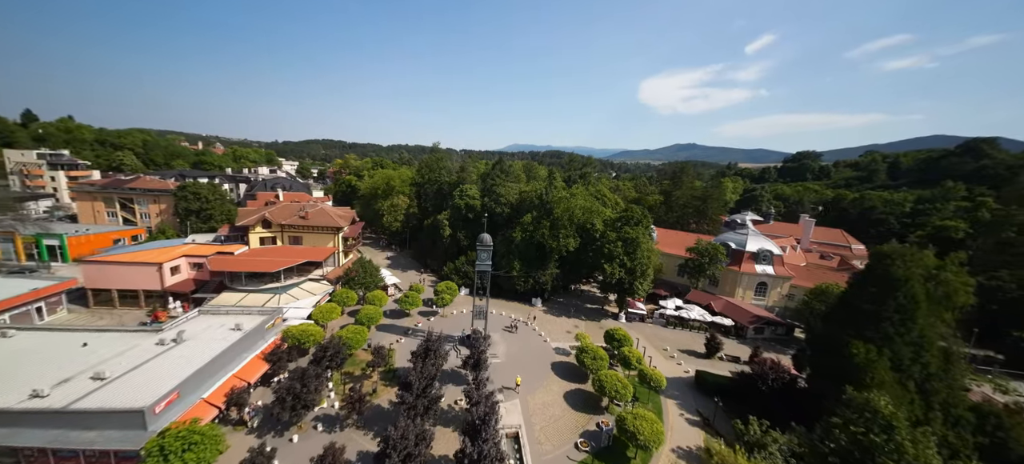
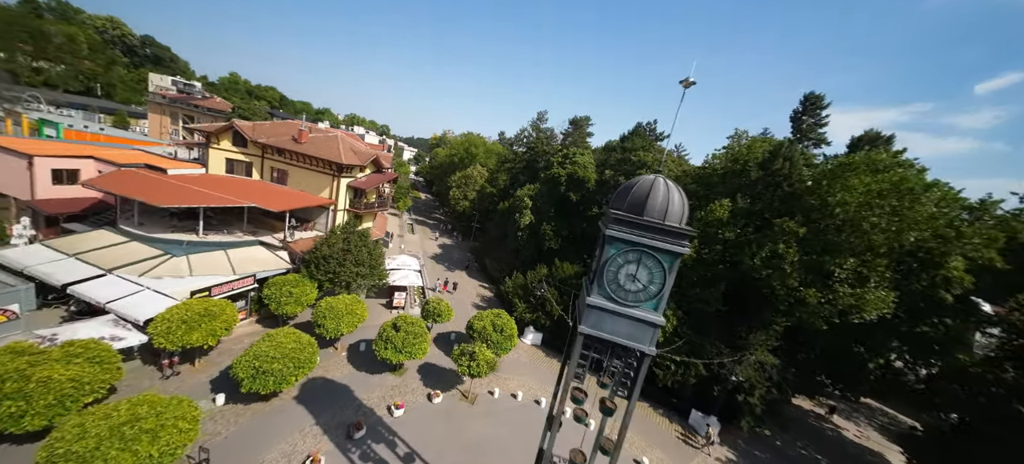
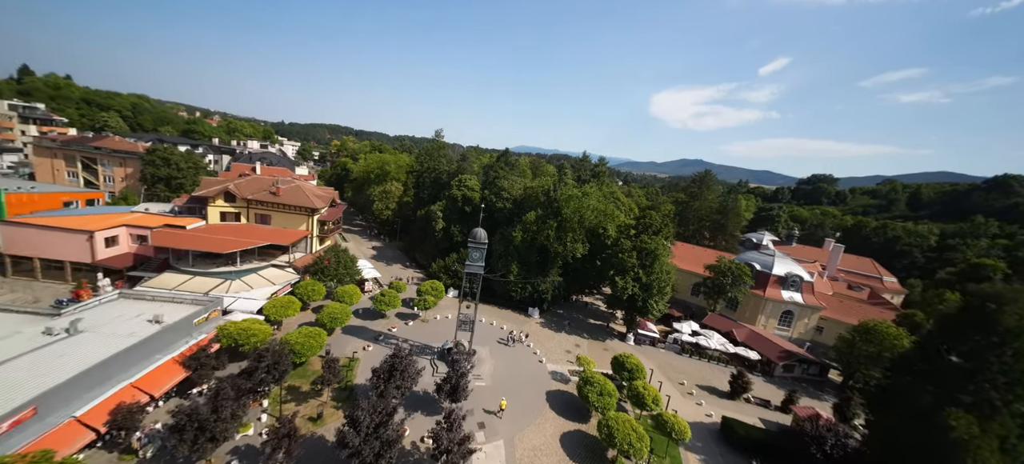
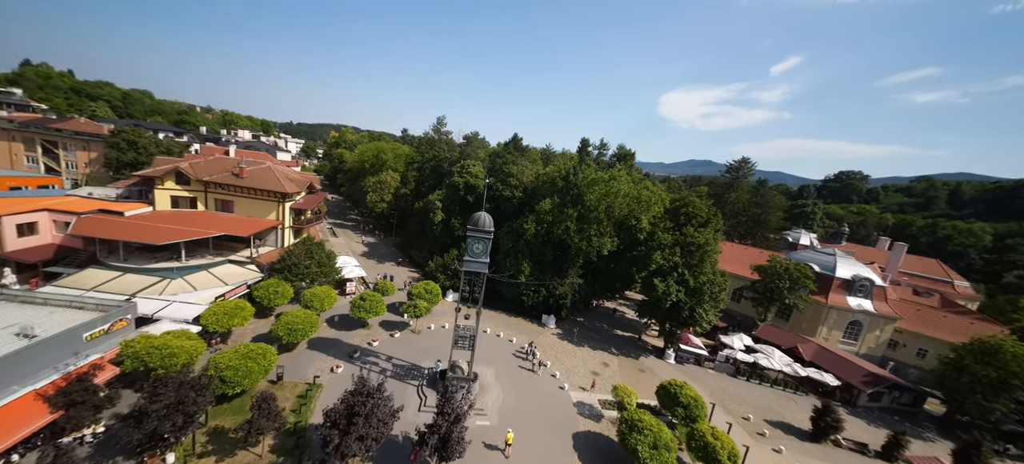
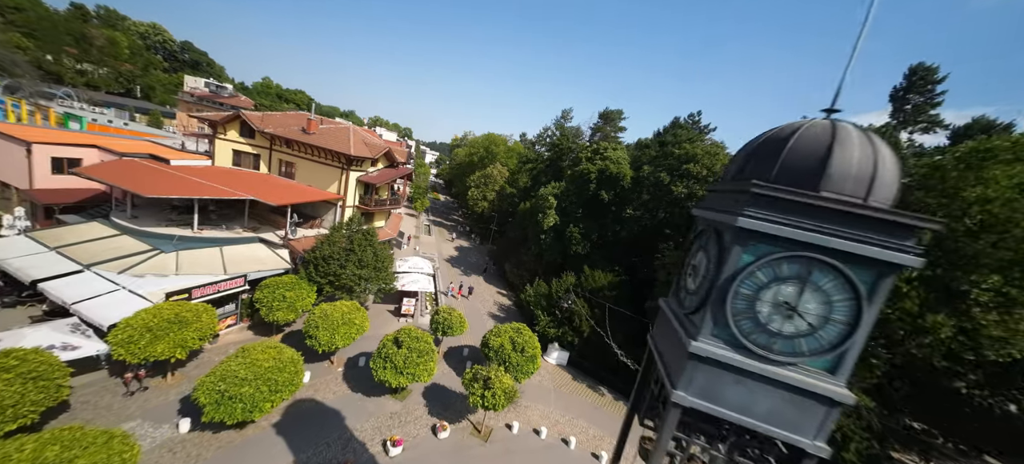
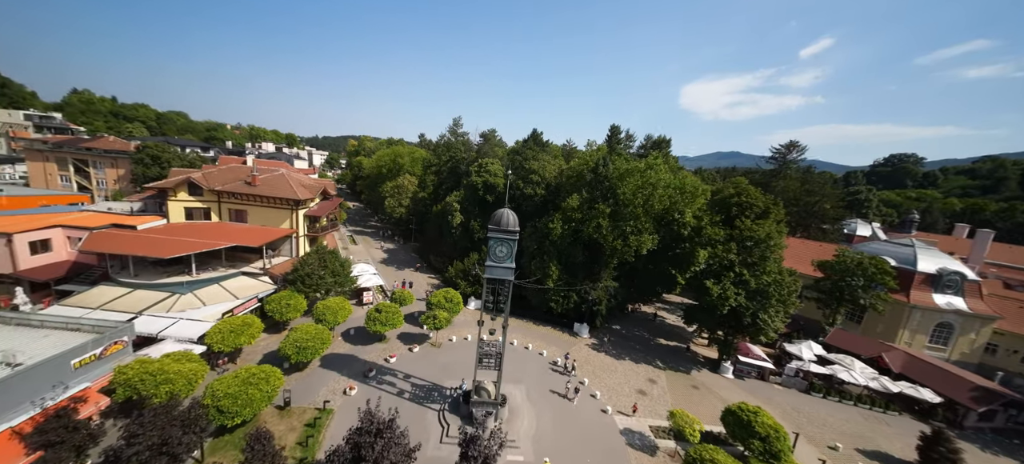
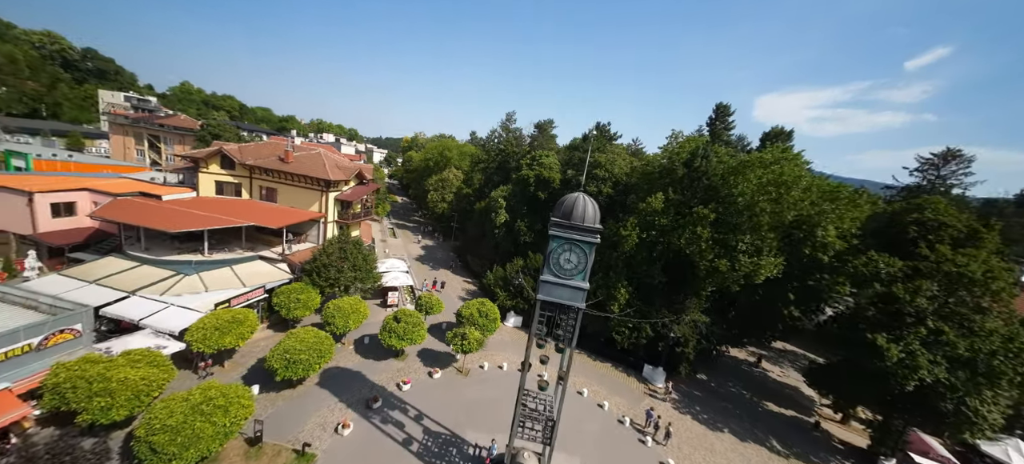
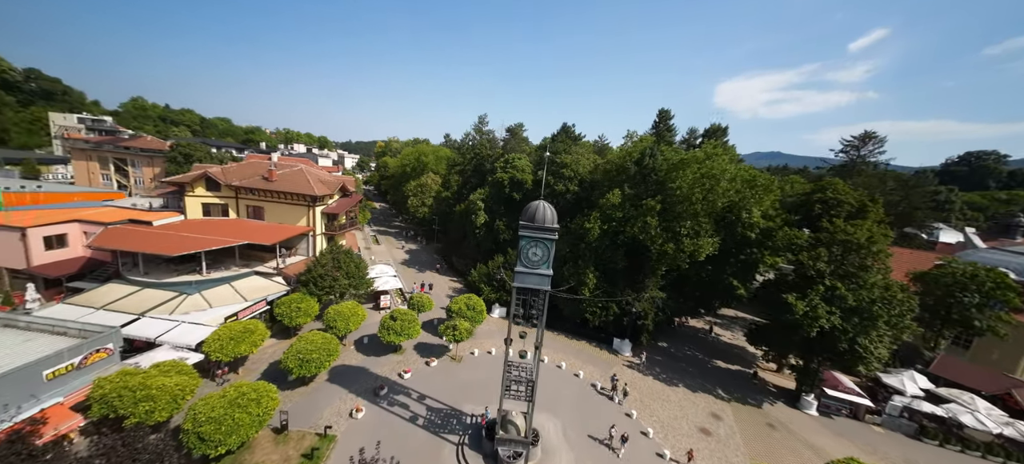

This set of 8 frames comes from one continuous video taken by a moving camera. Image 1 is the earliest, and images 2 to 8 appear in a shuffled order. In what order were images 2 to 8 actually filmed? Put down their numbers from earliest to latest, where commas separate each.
3, 4, 6, 8, 7, 2, 5
